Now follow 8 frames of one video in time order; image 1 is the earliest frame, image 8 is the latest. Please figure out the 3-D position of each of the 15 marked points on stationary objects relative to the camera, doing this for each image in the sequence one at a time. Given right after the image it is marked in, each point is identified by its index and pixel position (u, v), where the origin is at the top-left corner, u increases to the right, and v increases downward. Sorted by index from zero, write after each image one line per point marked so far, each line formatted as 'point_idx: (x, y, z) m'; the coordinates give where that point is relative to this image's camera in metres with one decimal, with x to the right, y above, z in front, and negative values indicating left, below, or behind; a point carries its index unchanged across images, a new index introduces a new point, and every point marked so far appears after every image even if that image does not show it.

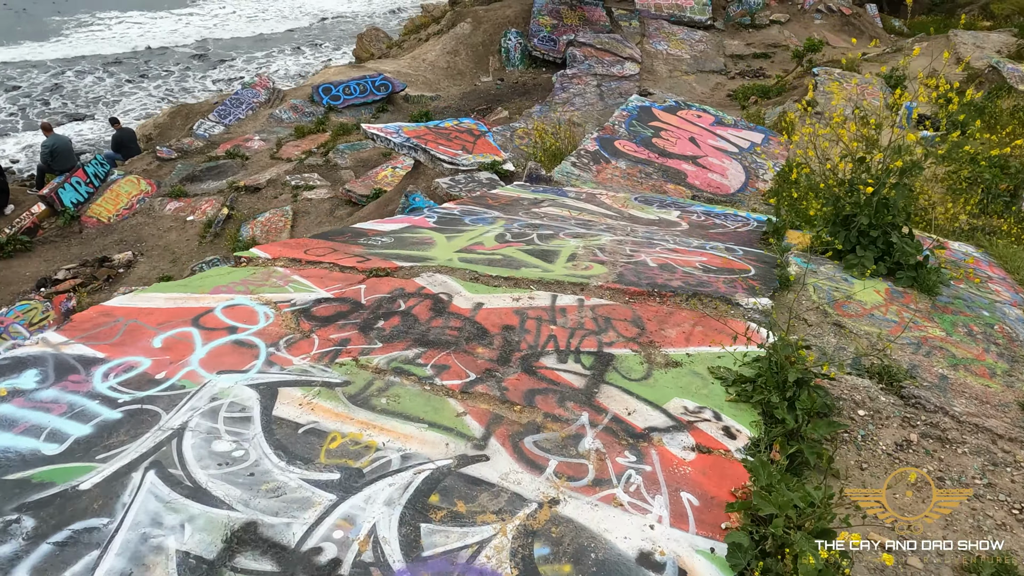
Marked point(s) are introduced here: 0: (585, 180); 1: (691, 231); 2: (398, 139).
0: (+1.1, +1.6, +9.6) m
1: (+1.8, +0.6, +6.7) m
2: (-1.6, +2.1, +9.5) m
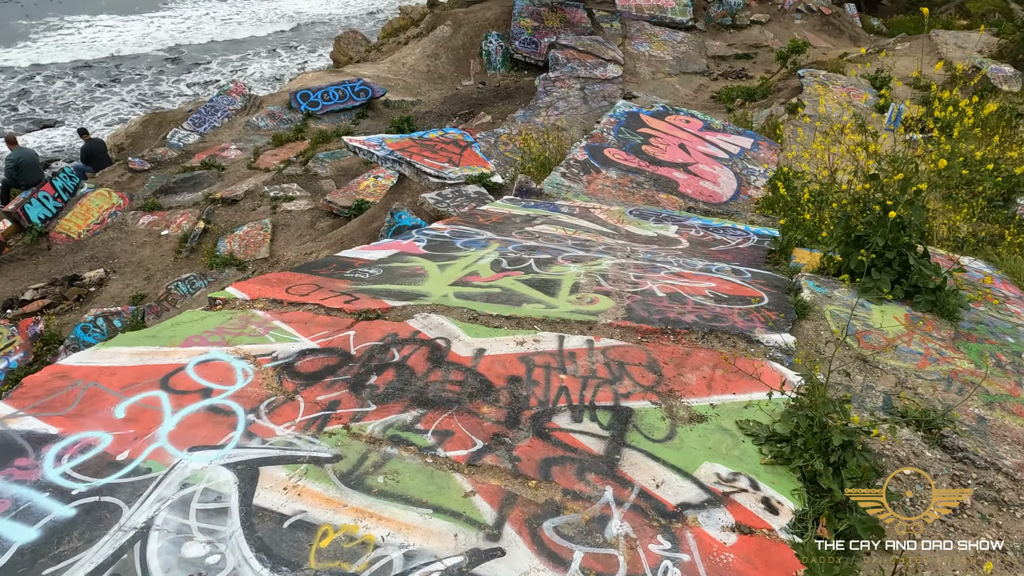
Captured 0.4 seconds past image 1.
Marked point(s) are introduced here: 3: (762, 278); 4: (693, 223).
0: (+0.9, +1.3, +9.3) m
1: (+1.7, +0.4, +6.4) m
2: (-1.8, +1.9, +9.1) m
3: (+2.0, +0.1, +5.3) m
4: (+2.1, +0.8, +7.8) m
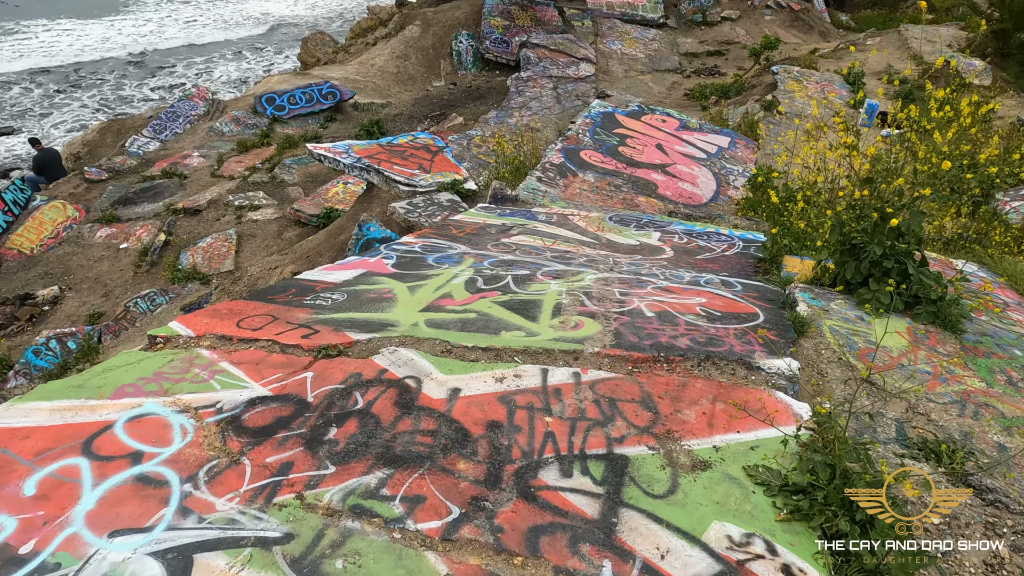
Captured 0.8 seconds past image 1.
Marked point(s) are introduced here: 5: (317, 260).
0: (+0.5, +1.2, +9.0) m
1: (+1.5, +0.3, +6.1) m
2: (-2.1, +1.7, +8.7) m
3: (+1.8, 0.0, +5.0) m
4: (+1.8, +0.7, +7.5) m
5: (-2.3, +0.3, +7.7) m
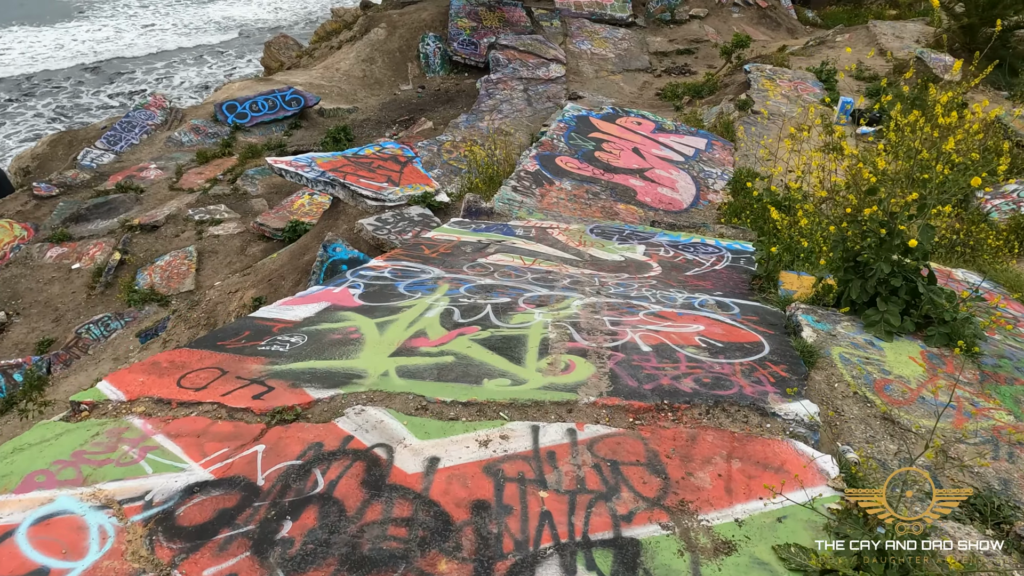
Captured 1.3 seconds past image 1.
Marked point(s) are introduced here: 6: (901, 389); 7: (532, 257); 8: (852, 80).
0: (+0.2, +1.0, +8.6) m
1: (+1.3, +0.1, +5.7) m
2: (-2.5, +1.4, +8.1) m
3: (+1.7, -0.2, +4.6) m
4: (+1.6, +0.5, +7.1) m
5: (-2.5, 0.0, +7.2) m
6: (+2.2, -0.6, +3.7) m
7: (+0.2, +0.3, +6.1) m
8: (+8.7, +5.3, +17.0) m
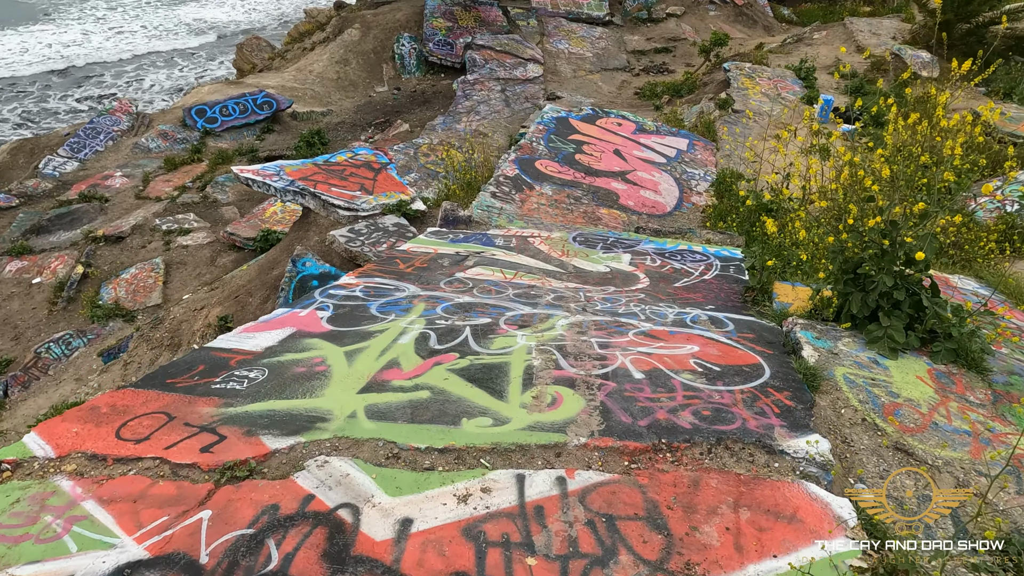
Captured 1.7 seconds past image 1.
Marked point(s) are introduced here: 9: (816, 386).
0: (0.0, +0.9, +8.3) m
1: (+1.2, 0.0, +5.5) m
2: (-2.7, +1.2, +7.7) m
3: (+1.6, -0.3, +4.4) m
4: (+1.4, +0.4, +6.9) m
5: (-2.7, -0.1, +6.8) m
6: (+2.1, -0.7, +3.4) m
7: (0.0, +0.2, +5.8) m
8: (+8.1, +5.4, +16.9) m
9: (+1.7, -0.5, +3.6) m
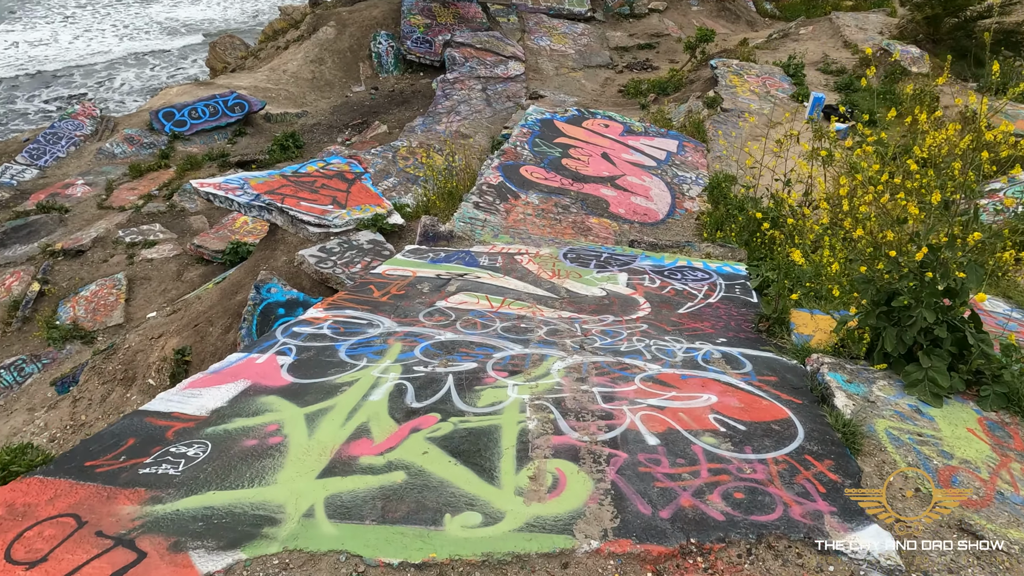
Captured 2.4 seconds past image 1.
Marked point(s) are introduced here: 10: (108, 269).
0: (-0.2, +0.7, +7.7) m
1: (+1.1, -0.2, +4.9) m
2: (-2.9, +1.0, +7.1) m
3: (+1.5, -0.5, +3.9) m
4: (+1.2, +0.2, +6.4) m
5: (-2.8, -0.4, +6.2) m
6: (+2.0, -0.9, +2.9) m
7: (-0.1, -0.1, +5.3) m
8: (+7.6, +5.3, +16.5) m
9: (+1.6, -0.7, +3.1) m
10: (-7.1, +0.3, +11.6) m
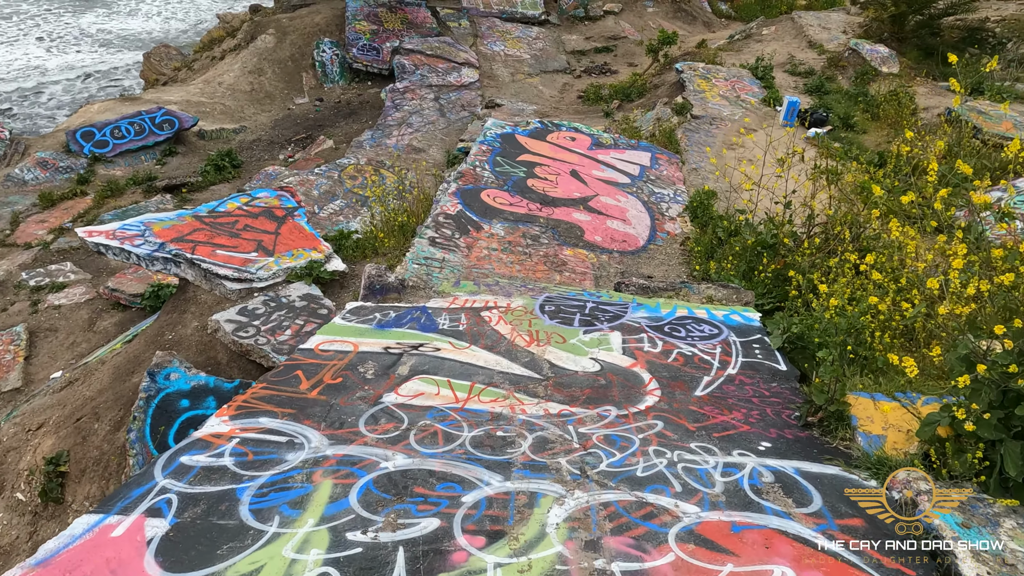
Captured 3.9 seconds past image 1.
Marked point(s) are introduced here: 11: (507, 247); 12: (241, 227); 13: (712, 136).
0: (-0.6, +0.2, +6.5) m
1: (+0.9, -0.7, +3.8) m
2: (-3.2, +0.3, +5.8) m
3: (+1.4, -0.9, +2.8) m
4: (+1.0, -0.2, +5.3) m
5: (-3.1, -1.0, +4.8) m
6: (+2.0, -1.3, +1.9) m
7: (-0.3, -0.6, +4.1) m
8: (+6.6, +5.0, +15.8) m
9: (+1.6, -1.2, +2.1) m
10: (-7.6, -0.5, +10.0) m
11: (-0.1, +0.5, +7.4) m
12: (-2.6, +0.6, +6.4) m
13: (+3.7, +2.8, +12.2) m
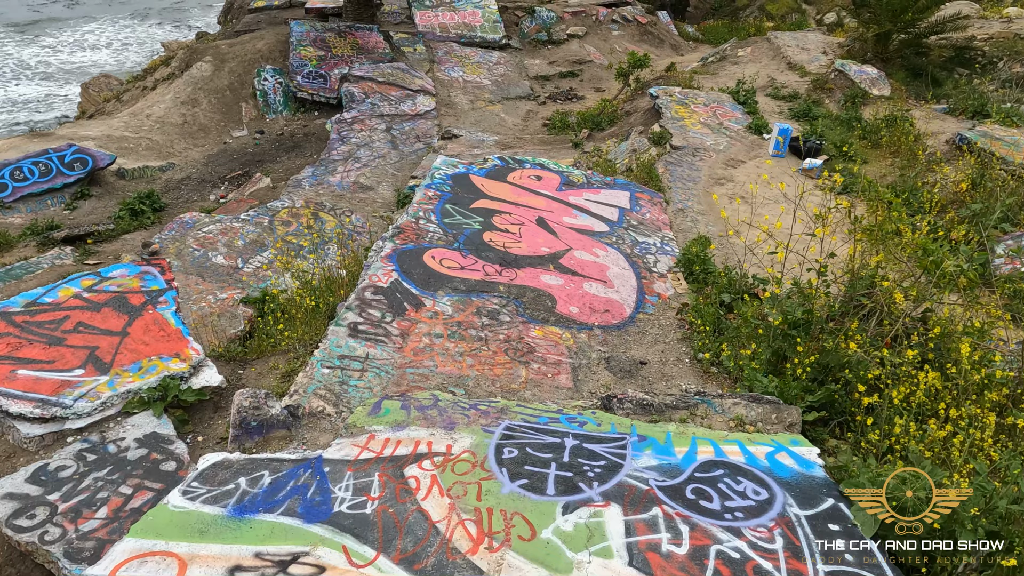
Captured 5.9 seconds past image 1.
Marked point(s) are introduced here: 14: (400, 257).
0: (-0.9, -0.6, +4.7) m
1: (+0.7, -1.3, +2.0) m
2: (-3.5, -0.5, +3.8) m
3: (+1.2, -1.5, +1.0) m
4: (+0.7, -1.0, +3.5) m
5: (-3.3, -1.8, +2.8) m
6: (+1.9, -1.8, +0.1) m
7: (-0.5, -1.3, +2.3) m
8: (+5.6, +4.1, +14.4) m
9: (+1.4, -1.7, +0.3) m
10: (-8.1, -1.6, +7.9) m
11: (-0.5, -0.4, +5.6) m
12: (-3.0, -0.3, +4.5) m
13: (+3.0, +1.9, +10.7) m
14: (-1.1, +0.3, +6.5) m
